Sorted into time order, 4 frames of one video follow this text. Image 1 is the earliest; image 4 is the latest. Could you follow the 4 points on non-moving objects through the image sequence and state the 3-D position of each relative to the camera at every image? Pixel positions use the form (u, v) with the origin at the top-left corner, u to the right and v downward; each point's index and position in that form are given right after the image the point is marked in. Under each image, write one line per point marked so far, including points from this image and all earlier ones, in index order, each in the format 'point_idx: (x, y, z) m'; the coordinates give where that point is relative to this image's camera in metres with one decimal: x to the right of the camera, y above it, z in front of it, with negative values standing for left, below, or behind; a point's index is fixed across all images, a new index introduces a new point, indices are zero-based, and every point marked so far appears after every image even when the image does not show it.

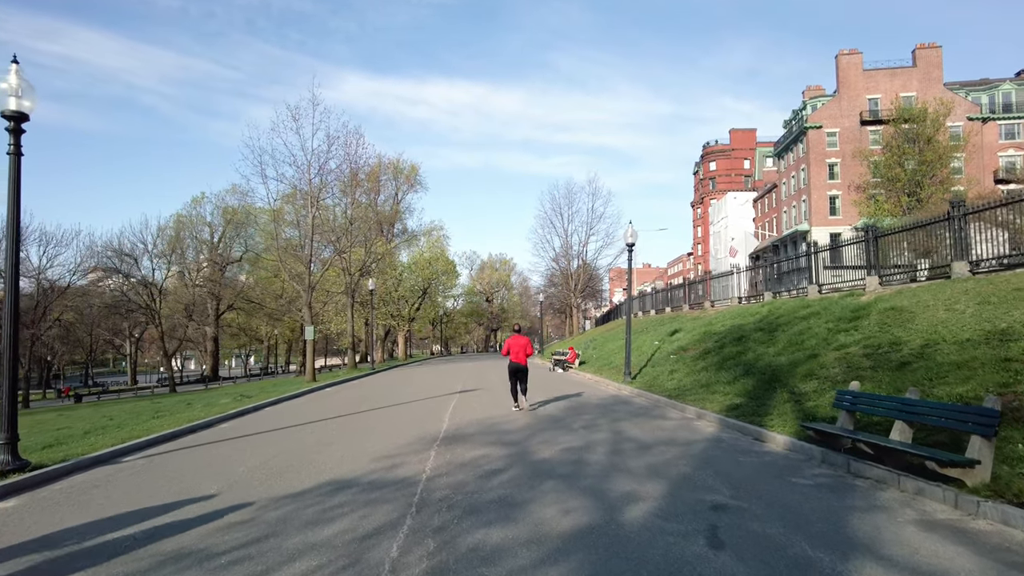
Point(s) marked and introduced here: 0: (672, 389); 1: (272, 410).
0: (+3.6, -2.3, +14.8) m
1: (-5.2, -2.6, +14.5) m
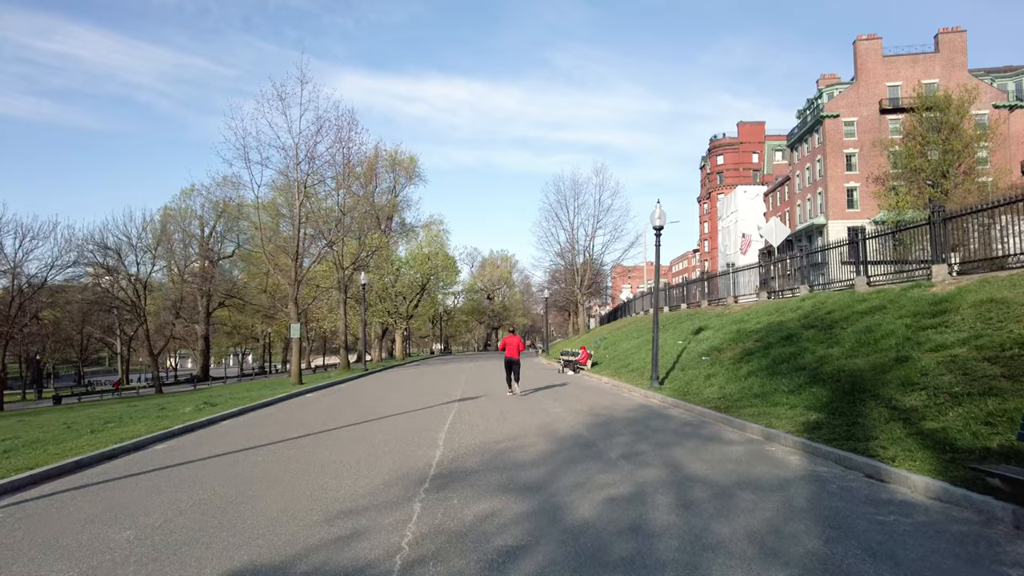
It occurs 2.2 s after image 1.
0: (+3.8, -2.1, +12.3) m
1: (-5.0, -2.4, +11.9) m
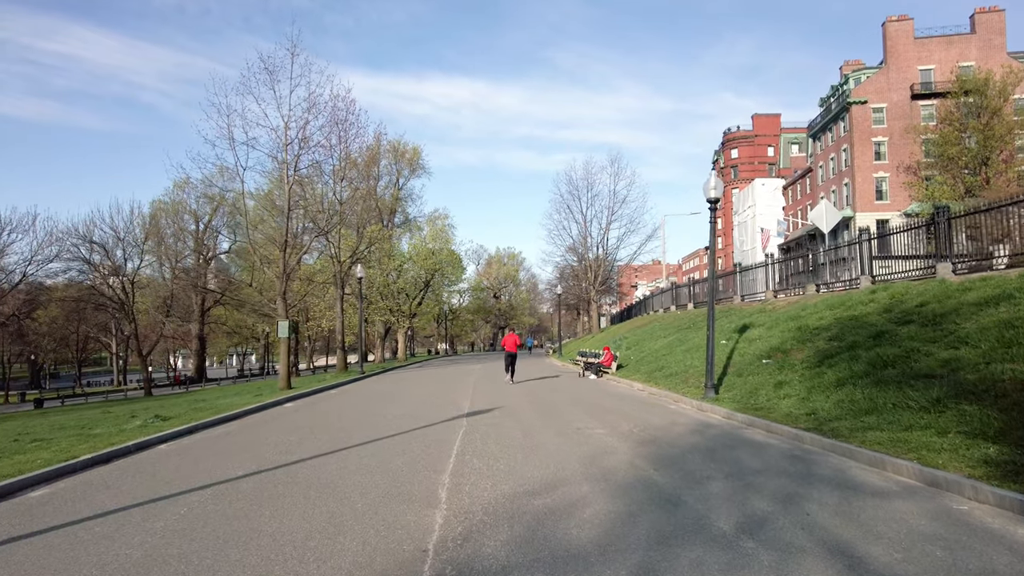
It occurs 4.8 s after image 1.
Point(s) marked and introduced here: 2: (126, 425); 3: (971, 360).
0: (+4.2, -1.8, +9.4) m
1: (-4.6, -2.2, +9.0) m
2: (-8.5, -3.0, +14.6) m
3: (+6.0, -0.9, +8.8) m
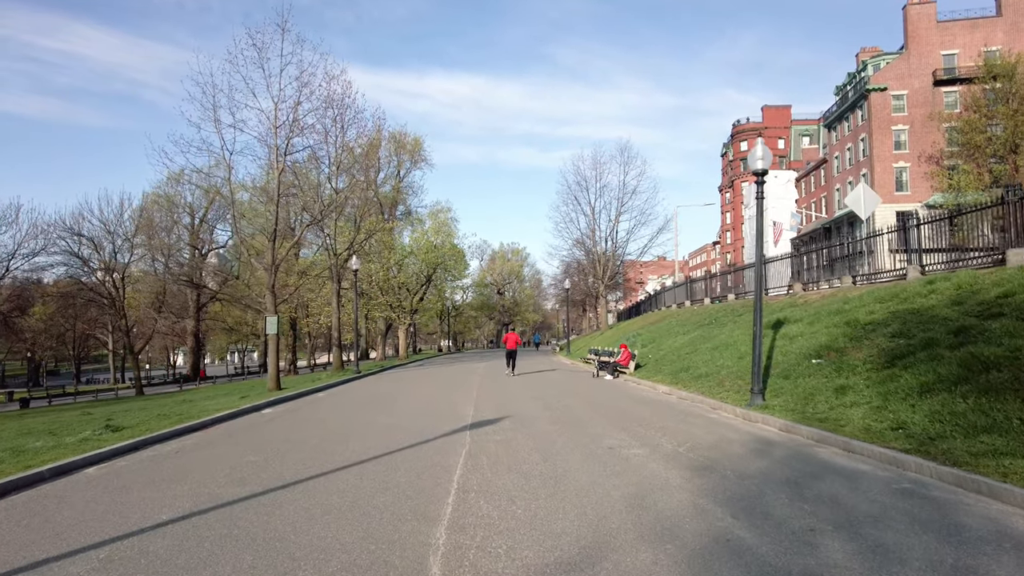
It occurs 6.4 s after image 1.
0: (+4.3, -1.7, +7.4) m
1: (-4.5, -2.0, +7.2) m
2: (-8.3, -2.8, +12.7) m
3: (+6.2, -0.8, +6.9) m
